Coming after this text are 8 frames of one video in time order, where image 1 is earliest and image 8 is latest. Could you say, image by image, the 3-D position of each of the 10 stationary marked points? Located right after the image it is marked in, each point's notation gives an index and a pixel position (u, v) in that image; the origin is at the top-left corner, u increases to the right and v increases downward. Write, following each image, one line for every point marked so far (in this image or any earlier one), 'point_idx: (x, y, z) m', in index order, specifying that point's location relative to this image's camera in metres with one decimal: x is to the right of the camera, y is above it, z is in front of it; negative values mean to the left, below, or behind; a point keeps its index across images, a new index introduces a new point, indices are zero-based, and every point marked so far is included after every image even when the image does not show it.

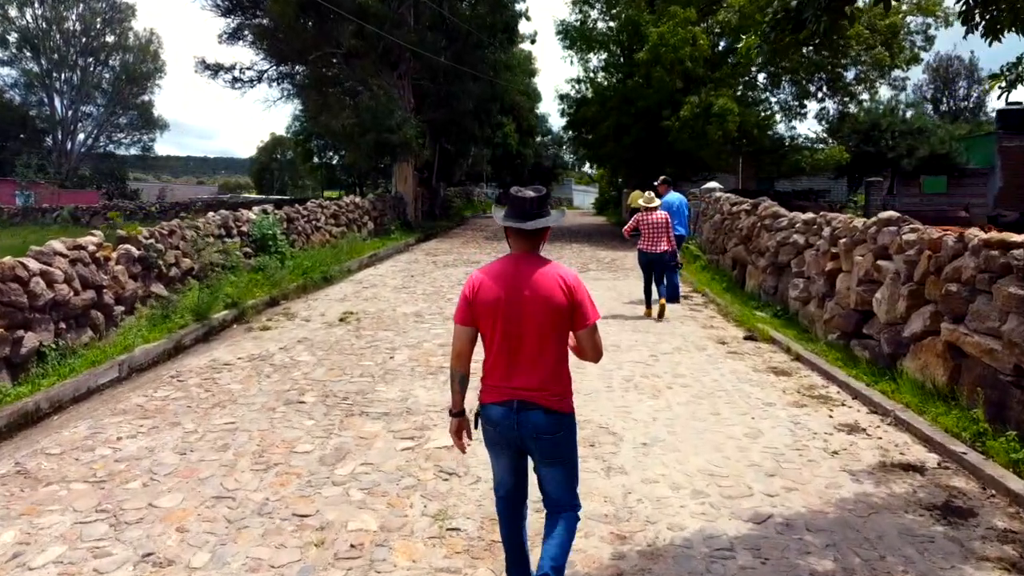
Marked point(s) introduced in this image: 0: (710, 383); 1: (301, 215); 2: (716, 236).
0: (+1.3, -0.7, +7.0) m
1: (-3.5, +1.2, +16.7) m
2: (+3.0, +0.8, +15.1) m
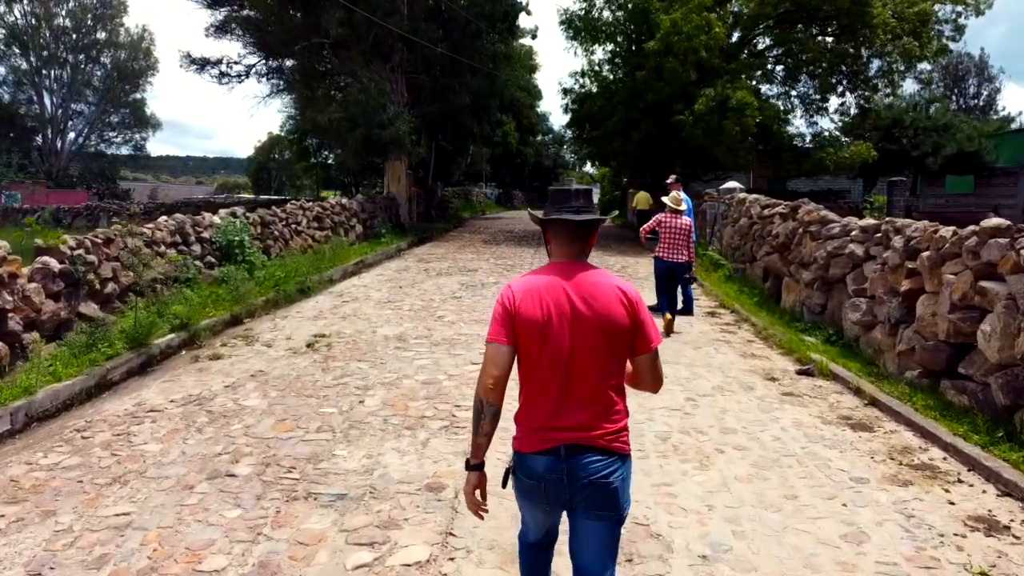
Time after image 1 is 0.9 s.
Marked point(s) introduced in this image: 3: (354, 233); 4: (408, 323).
0: (+1.4, -0.8, +5.4) m
1: (-3.5, +1.0, +15.0) m
2: (+3.0, +0.6, +13.5) m
3: (-3.0, +1.0, +19.5) m
4: (-1.0, -0.4, +9.9) m
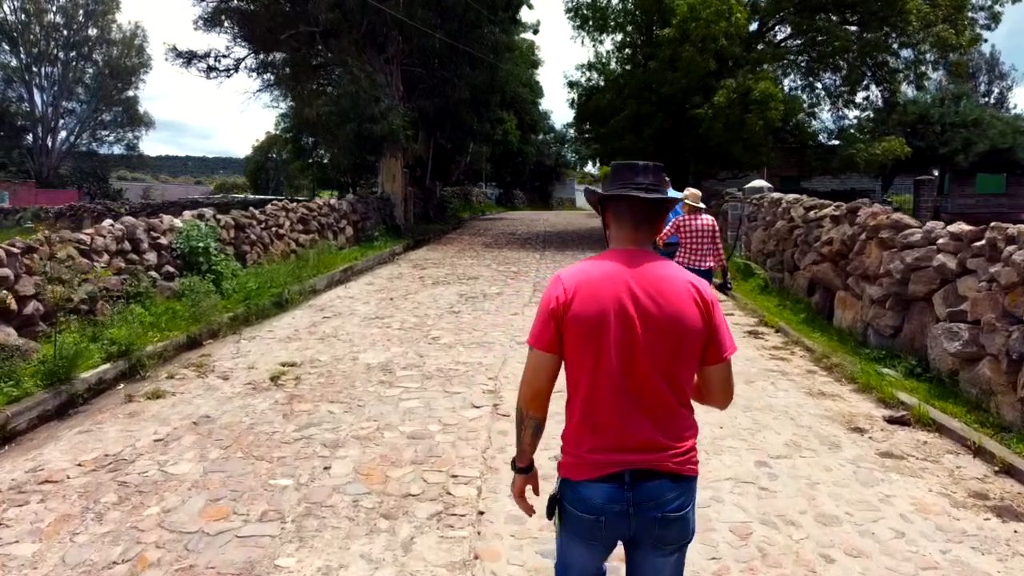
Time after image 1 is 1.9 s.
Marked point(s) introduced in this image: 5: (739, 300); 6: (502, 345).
0: (+1.4, -1.0, +3.8) m
1: (-3.4, +0.9, +13.4) m
2: (+3.1, +0.5, +11.9) m
3: (-2.9, +0.9, +17.9) m
4: (-0.9, -0.5, +8.3) m
5: (+2.5, -0.2, +10.9) m
6: (-0.1, -0.5, +8.3) m
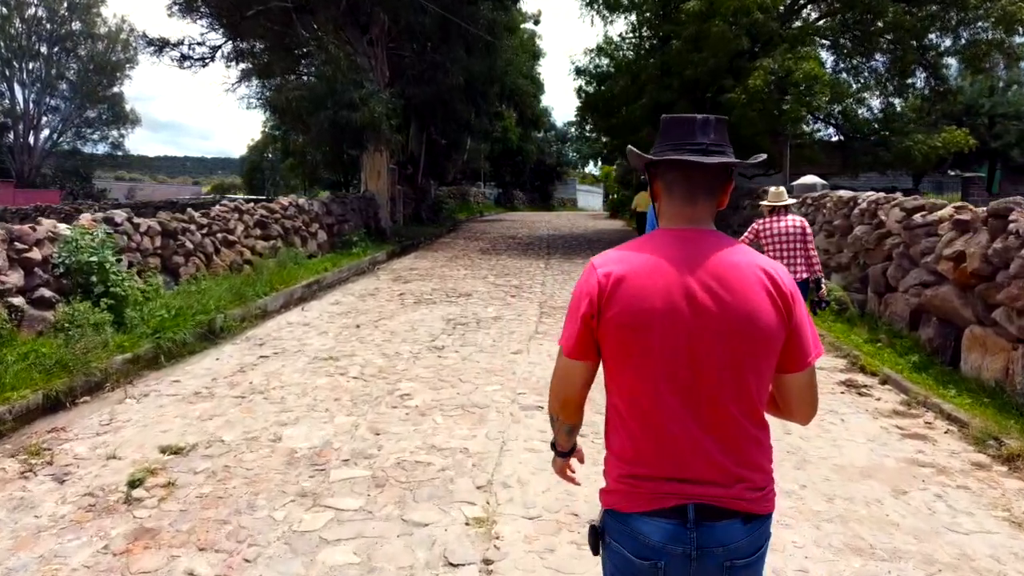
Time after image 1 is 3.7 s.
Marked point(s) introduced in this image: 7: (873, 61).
0: (+1.4, -1.2, +1.1) m
1: (-3.4, +0.7, +10.8) m
2: (+3.1, +0.2, +9.2) m
3: (-2.9, +0.7, +15.3) m
4: (-0.9, -0.7, +5.7) m
5: (+2.5, -0.4, +8.3) m
6: (-0.1, -0.7, +5.6) m
7: (+6.2, +4.0, +17.9) m
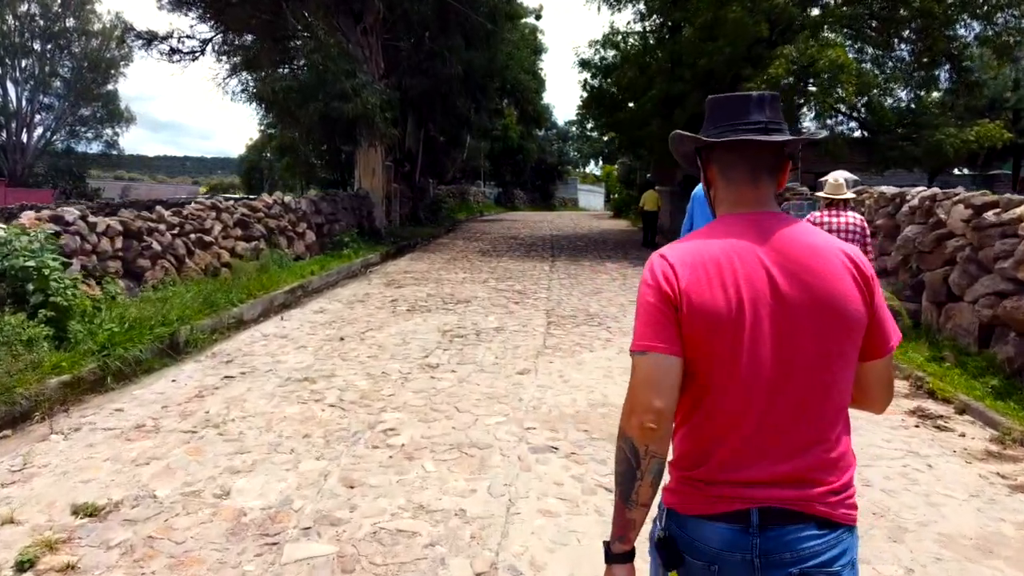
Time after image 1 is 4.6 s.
0: (+1.5, -1.2, +0.1) m
1: (-3.4, +0.6, +9.7) m
2: (+3.1, +0.2, +8.1) m
3: (-2.9, +0.6, +14.2) m
4: (-0.9, -0.8, +4.6) m
5: (+2.5, -0.5, +7.2) m
6: (0.0, -0.7, +4.6) m
7: (+6.3, +3.9, +16.8) m
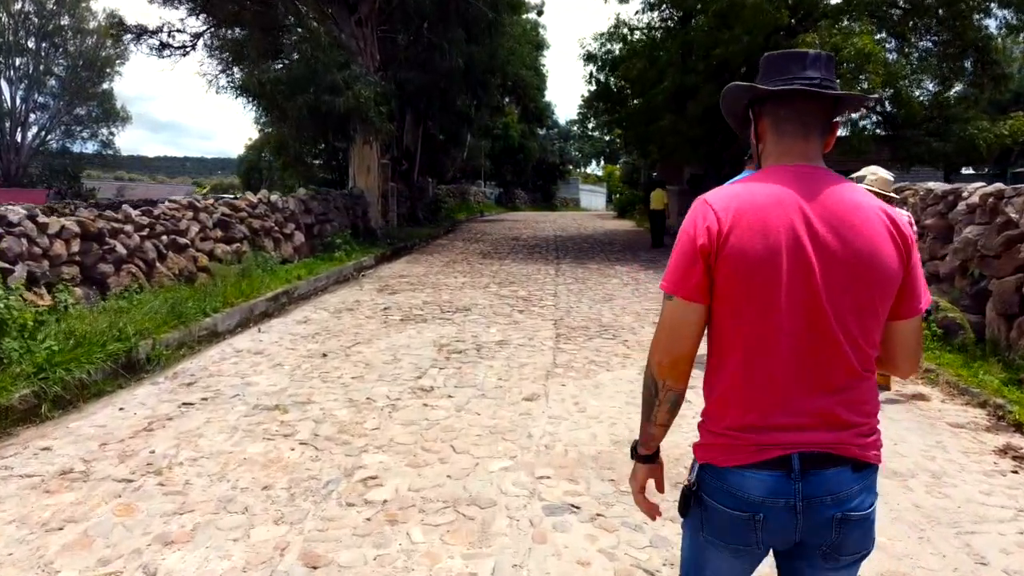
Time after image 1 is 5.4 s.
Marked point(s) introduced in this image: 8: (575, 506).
0: (+1.5, -1.3, -0.9) m
1: (-3.3, +0.5, +8.7) m
2: (+3.1, +0.1, +7.2) m
3: (-2.9, +0.5, +13.2) m
4: (-0.9, -0.8, +3.6) m
5: (+2.6, -0.5, +6.3) m
6: (0.0, -0.8, +3.6) m
7: (+6.3, +3.8, +15.9) m
8: (+0.2, -0.8, +3.8) m
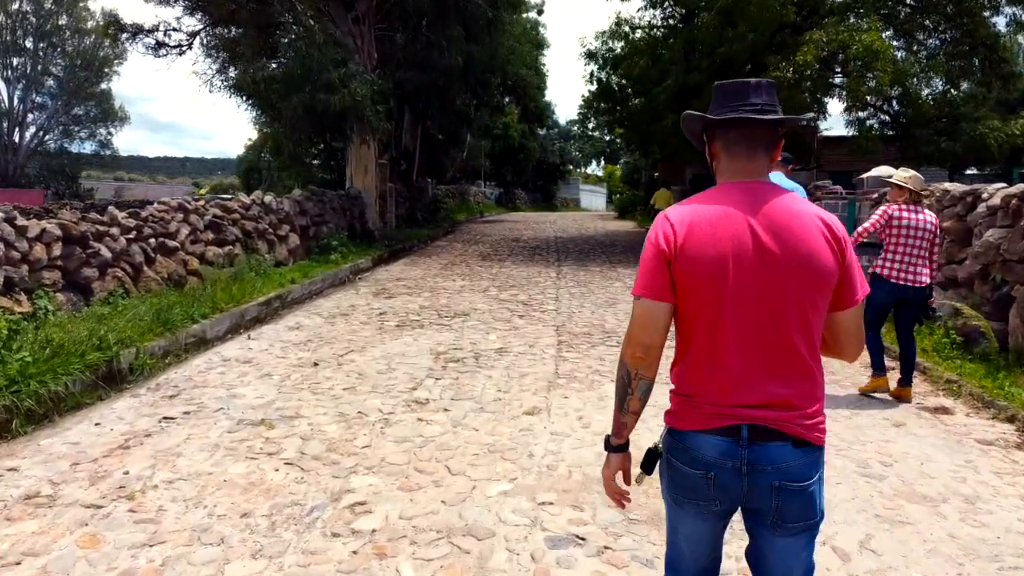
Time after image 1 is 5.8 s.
0: (+1.5, -1.3, -1.2) m
1: (-3.3, +0.5, +8.4) m
2: (+3.1, +0.1, +6.9) m
3: (-2.9, +0.5, +12.9) m
4: (-0.9, -0.9, +3.3) m
5: (+2.6, -0.6, +5.9) m
6: (0.0, -0.9, +3.3) m
7: (+6.3, +3.8, +15.5) m
8: (+0.2, -0.8, +3.4) m
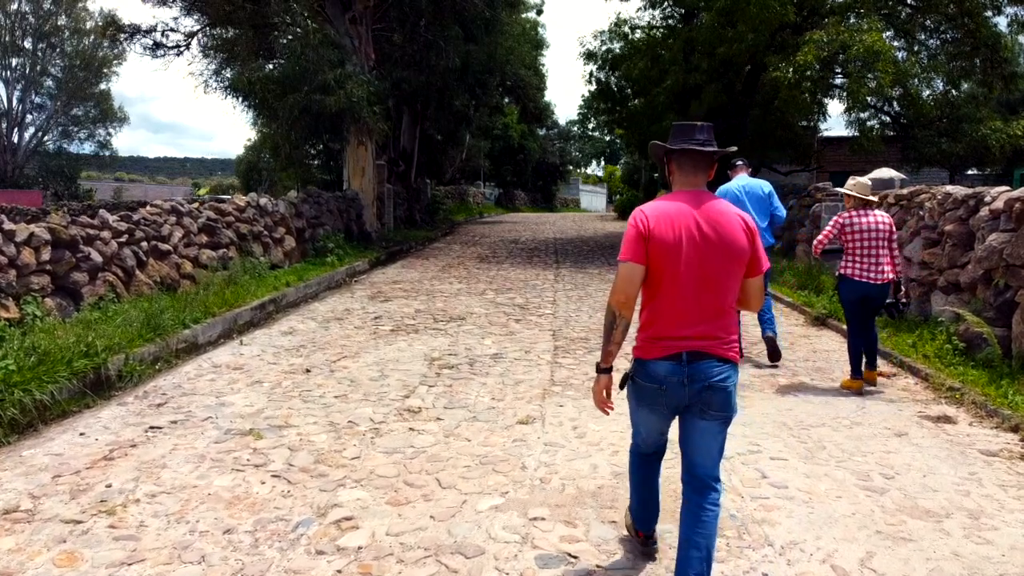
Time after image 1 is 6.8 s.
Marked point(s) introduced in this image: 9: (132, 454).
0: (+1.5, -1.4, -1.3) m
1: (-3.4, +0.5, +8.3) m
2: (+3.1, 0.0, +6.8) m
3: (-2.9, +0.5, +12.8) m
4: (-0.9, -0.9, +3.2) m
5: (+2.5, -0.6, +5.8) m
6: (0.0, -0.9, +3.2) m
7: (+6.3, +3.8, +15.4) m
8: (+0.2, -0.9, +3.3) m
9: (-1.8, -0.8, +4.8) m
